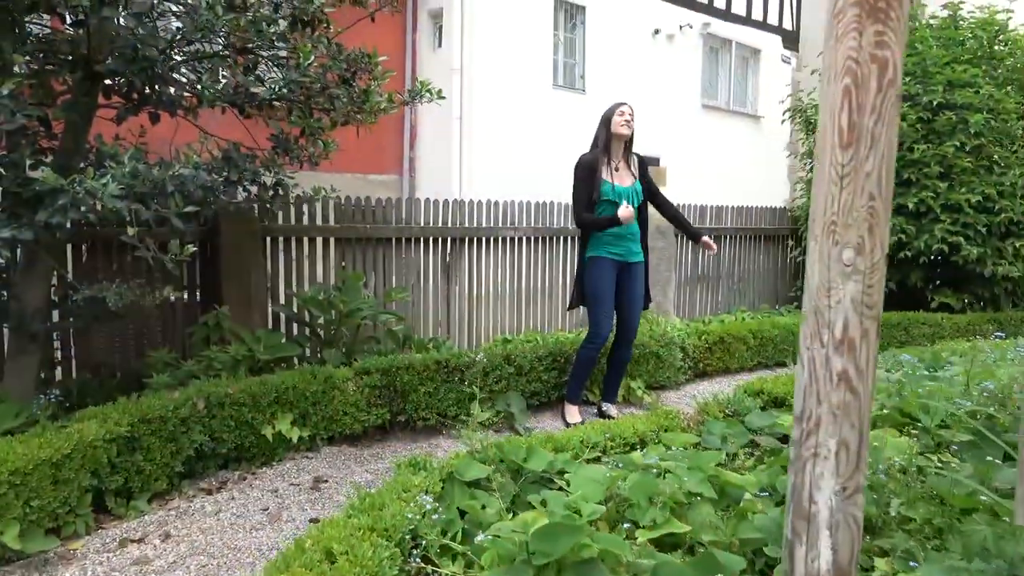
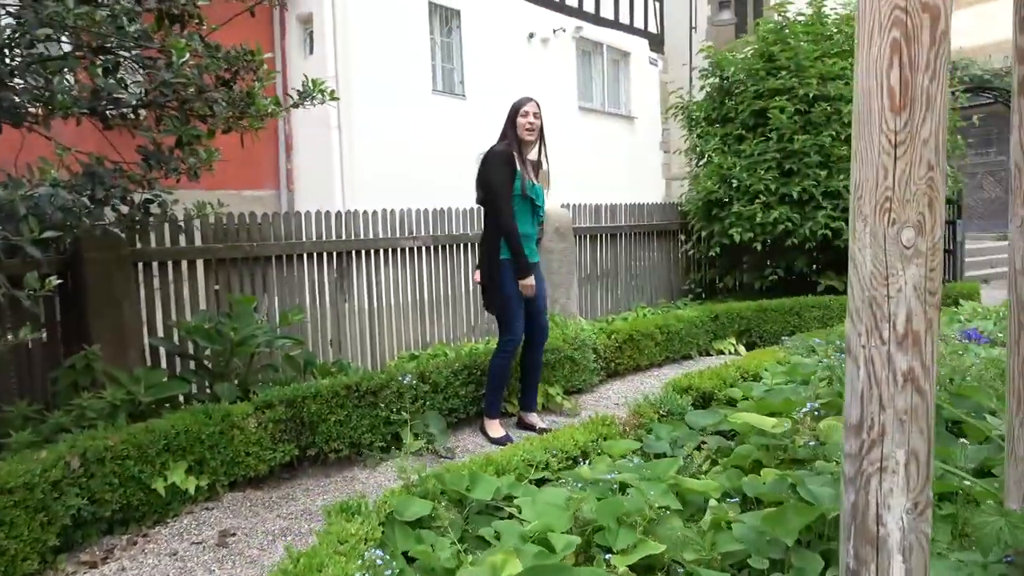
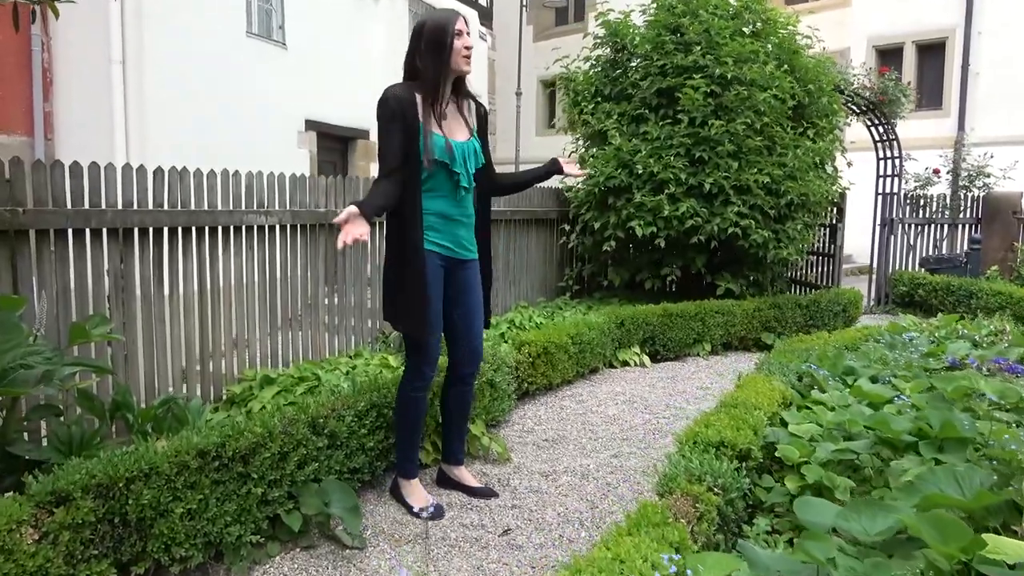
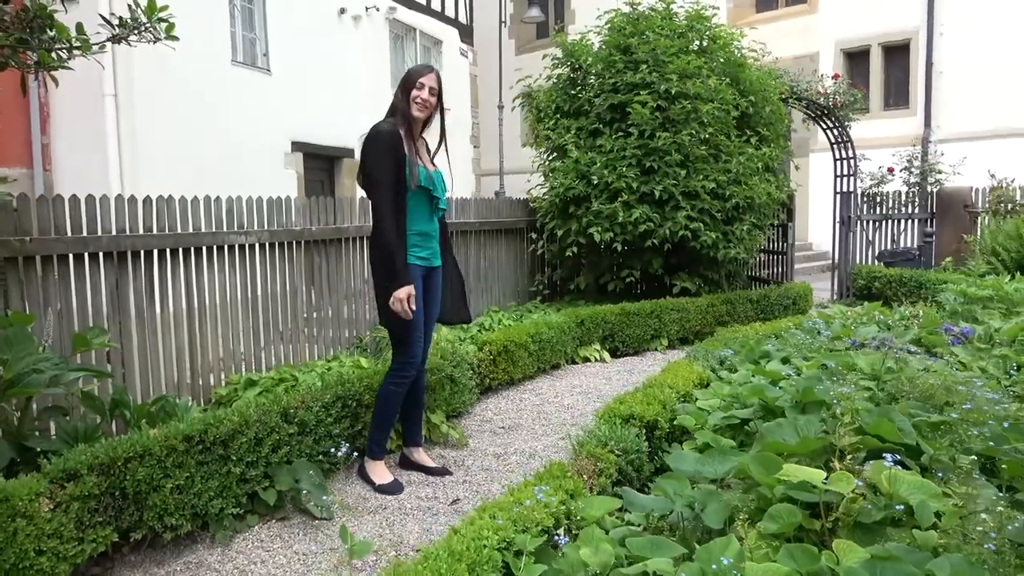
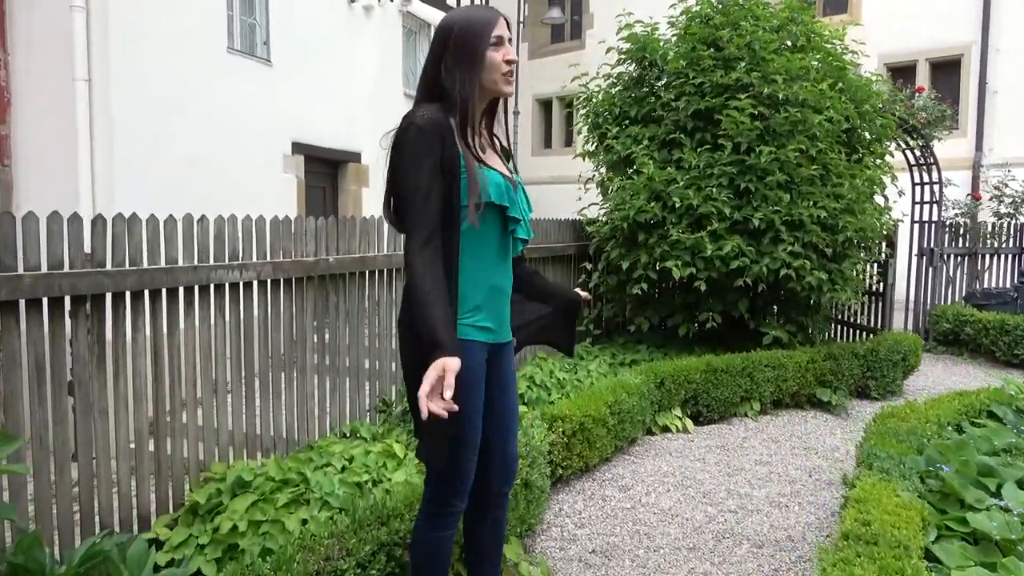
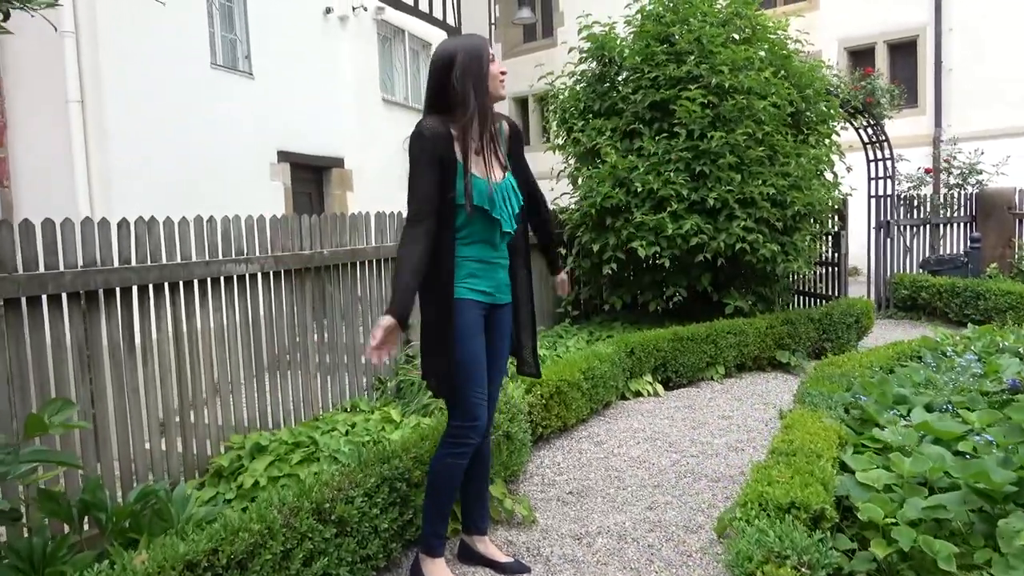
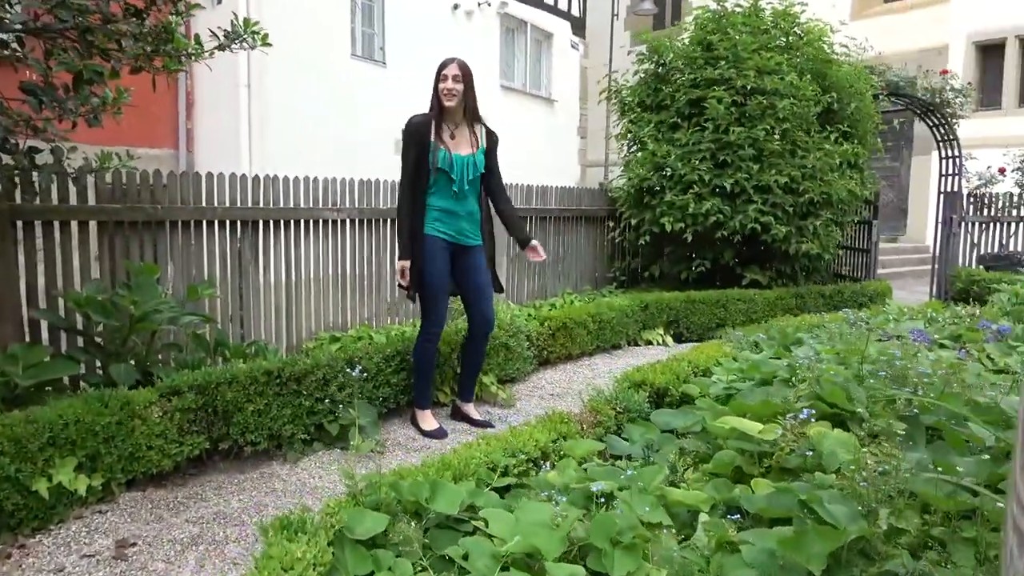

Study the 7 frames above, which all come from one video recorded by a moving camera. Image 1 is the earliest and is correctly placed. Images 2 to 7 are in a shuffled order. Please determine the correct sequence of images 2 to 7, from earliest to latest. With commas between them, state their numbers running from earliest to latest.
2, 7, 4, 3, 6, 5
